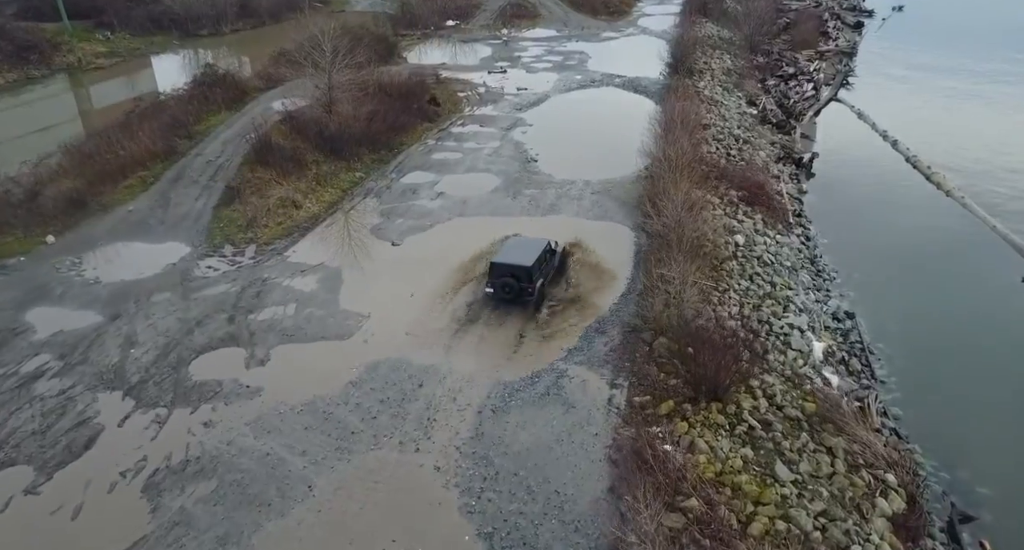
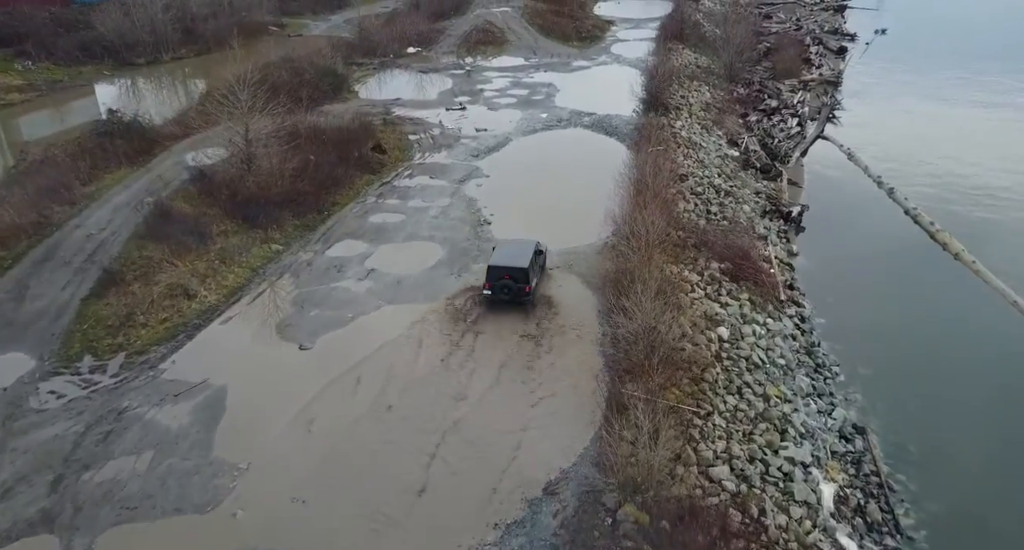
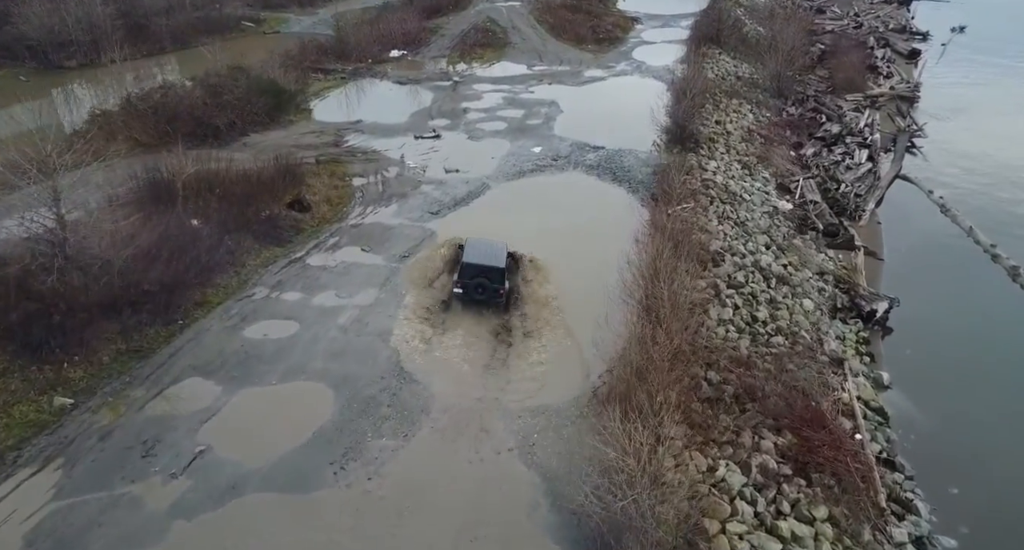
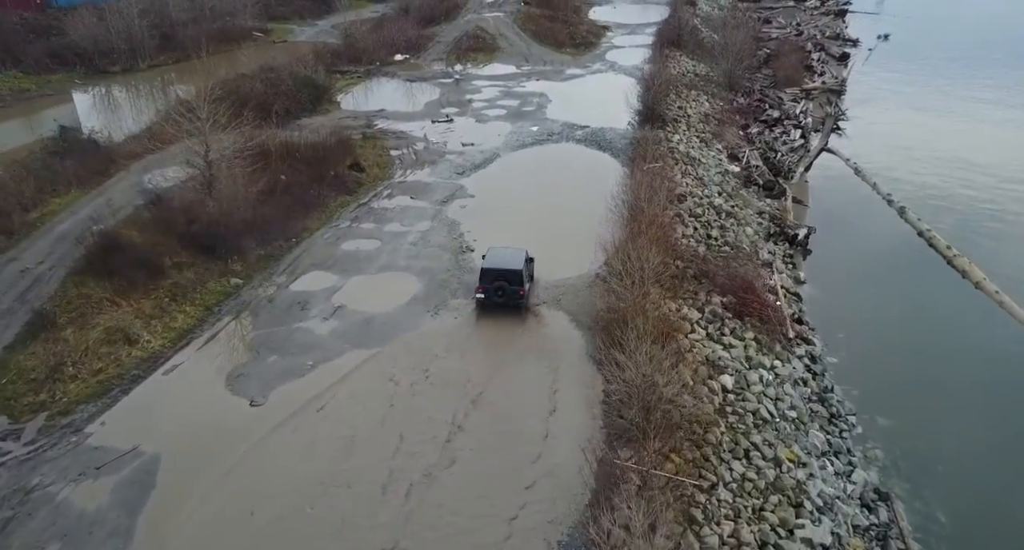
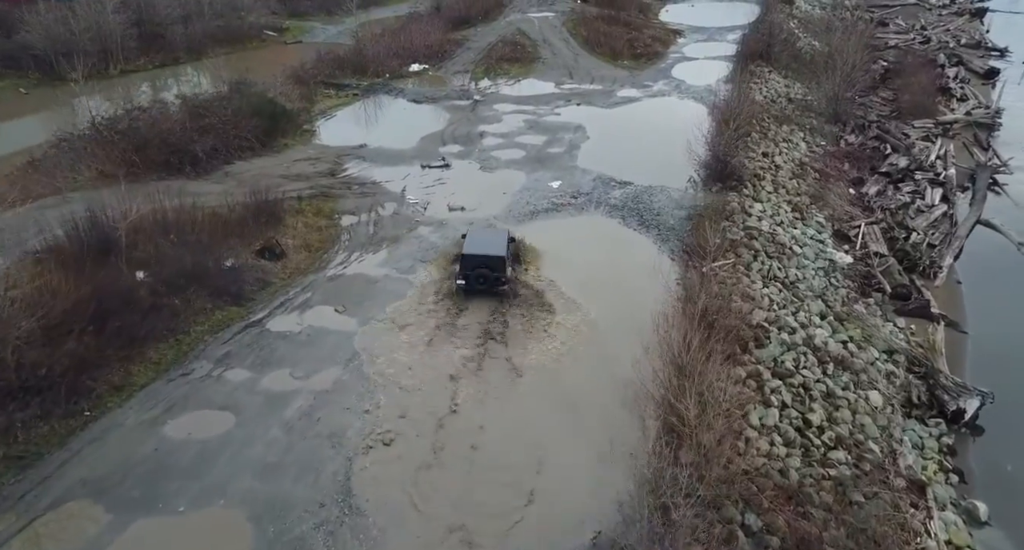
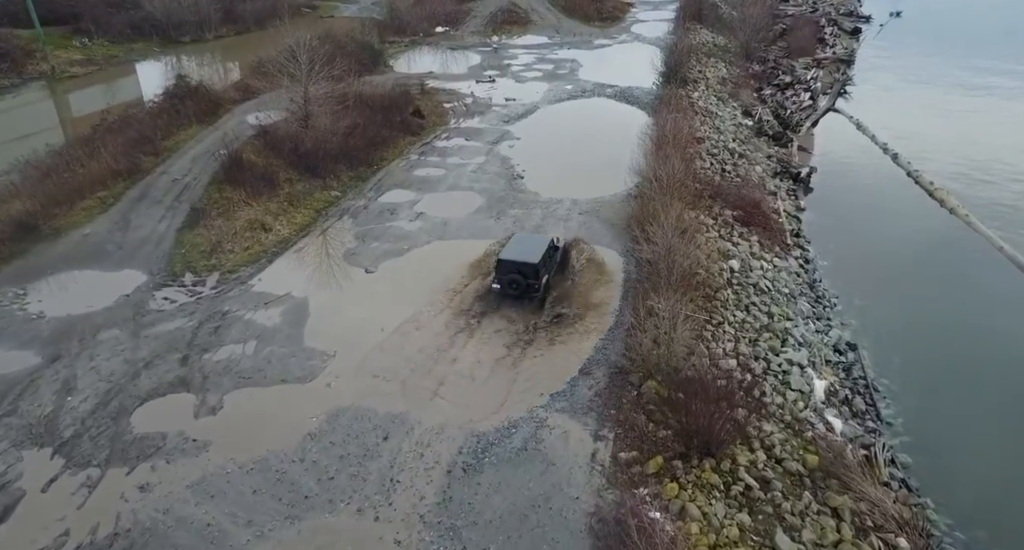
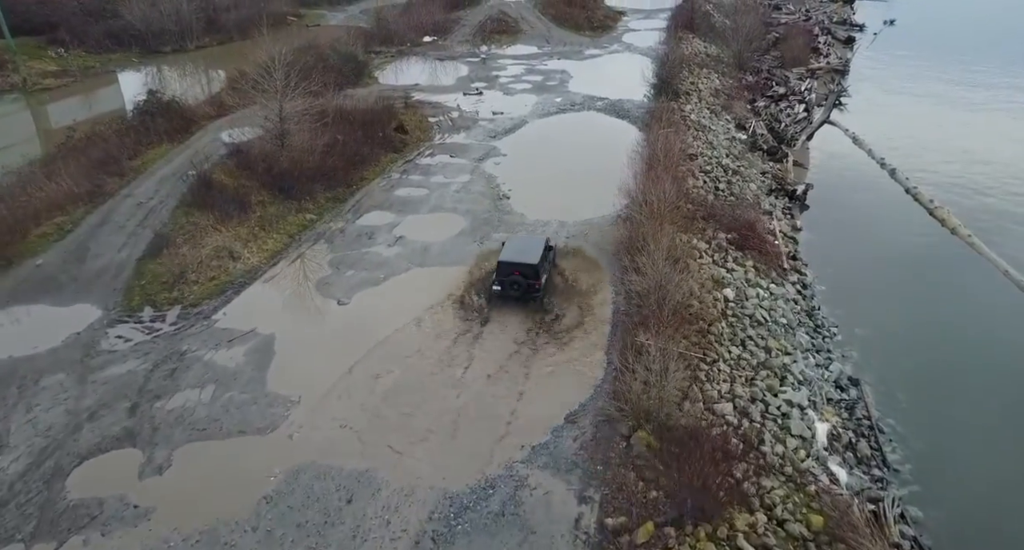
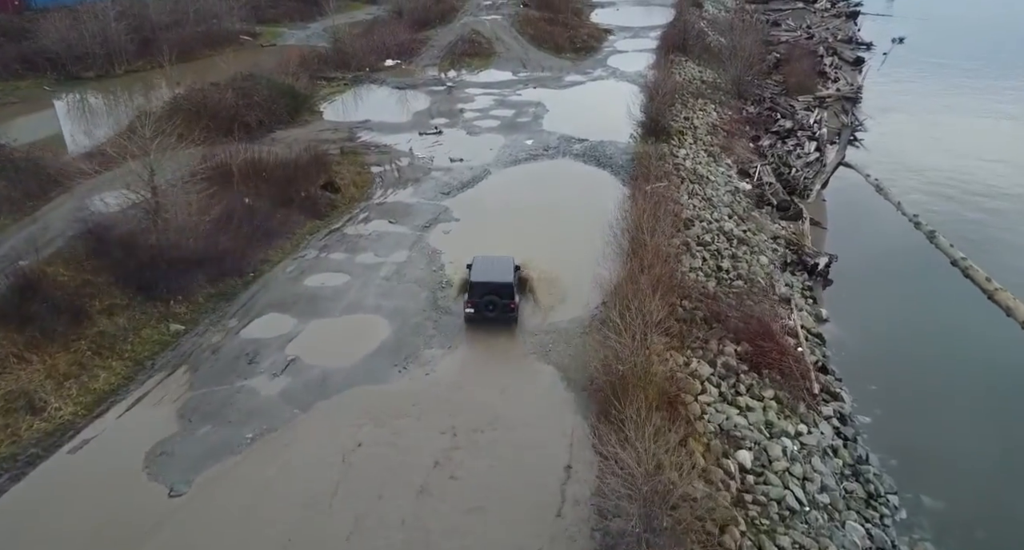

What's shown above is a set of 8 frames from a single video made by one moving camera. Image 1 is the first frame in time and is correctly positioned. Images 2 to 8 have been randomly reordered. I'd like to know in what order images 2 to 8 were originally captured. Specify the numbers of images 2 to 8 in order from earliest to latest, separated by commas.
6, 7, 2, 4, 8, 3, 5
